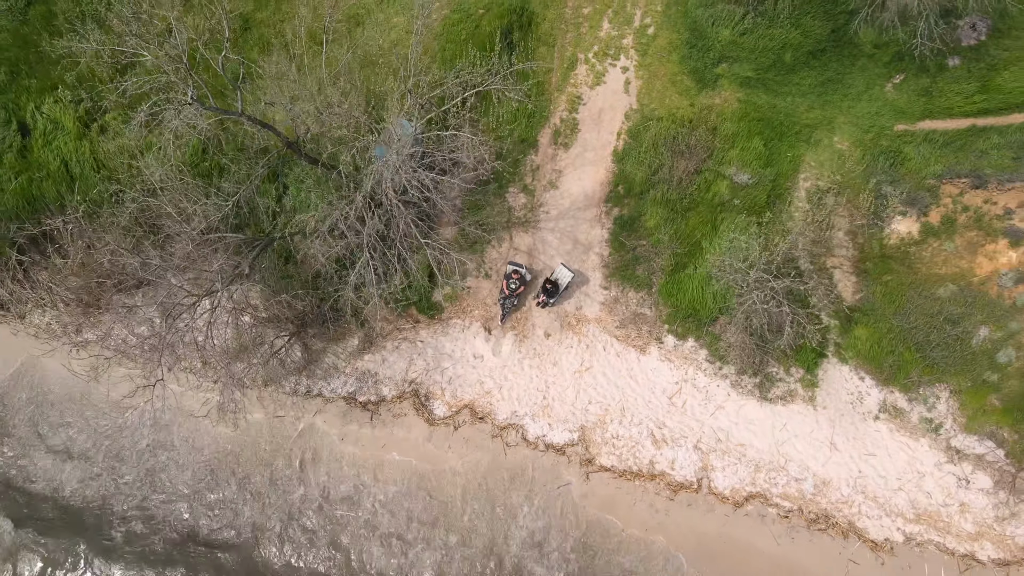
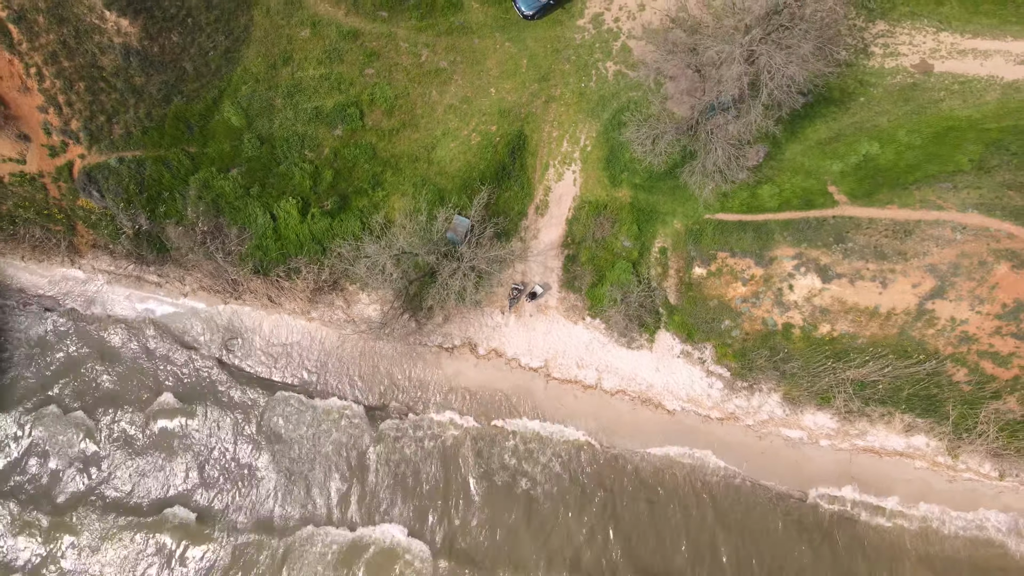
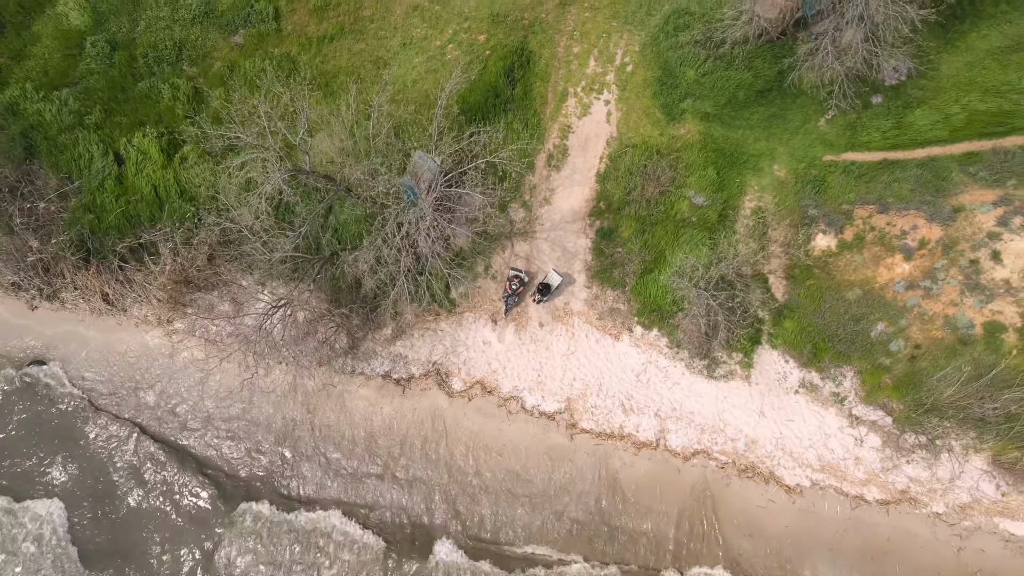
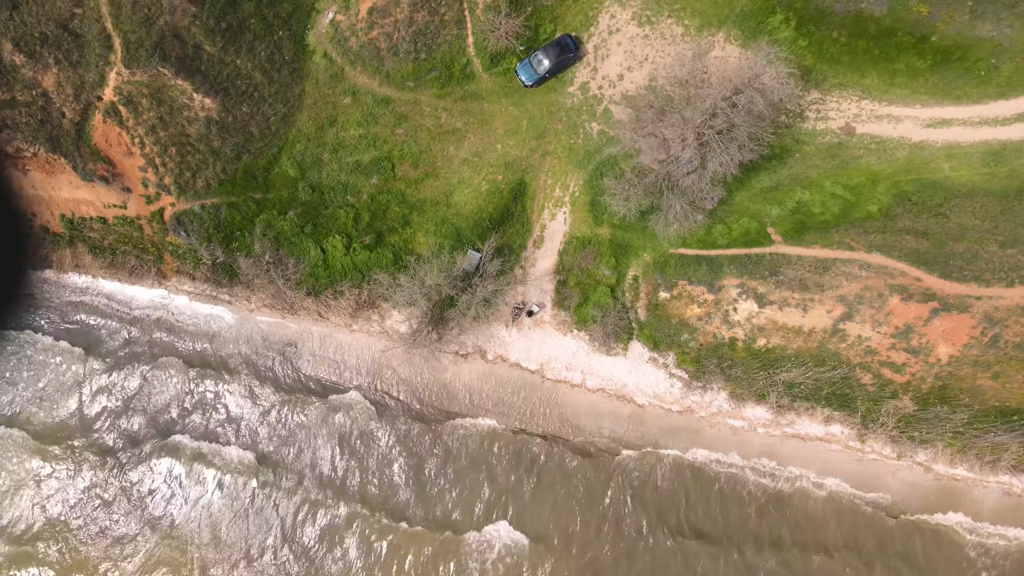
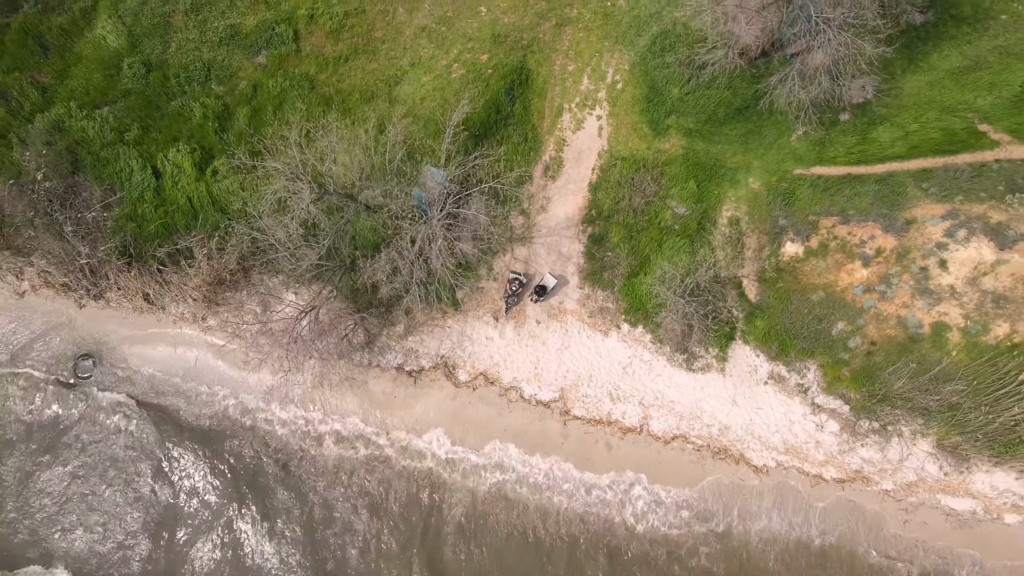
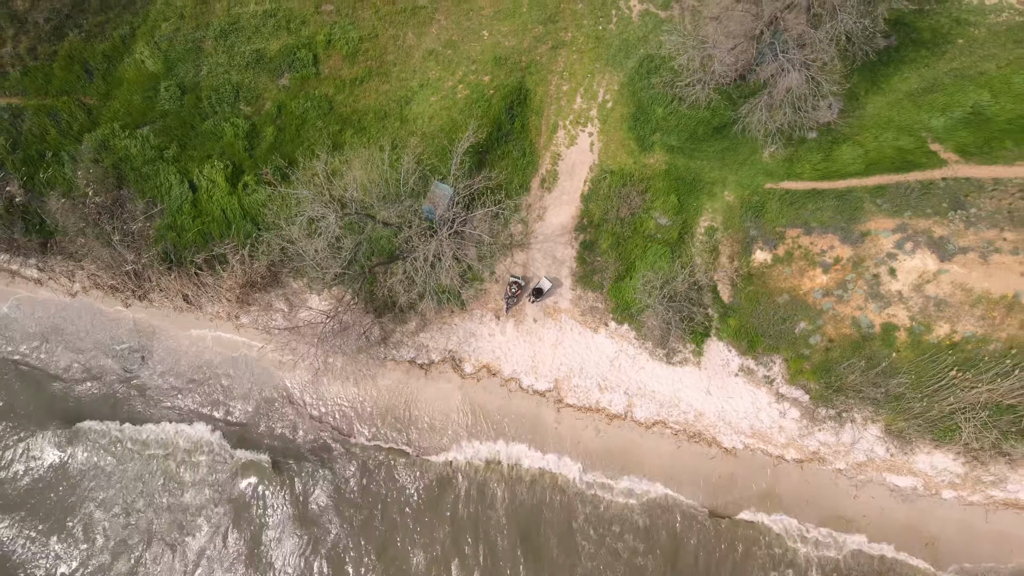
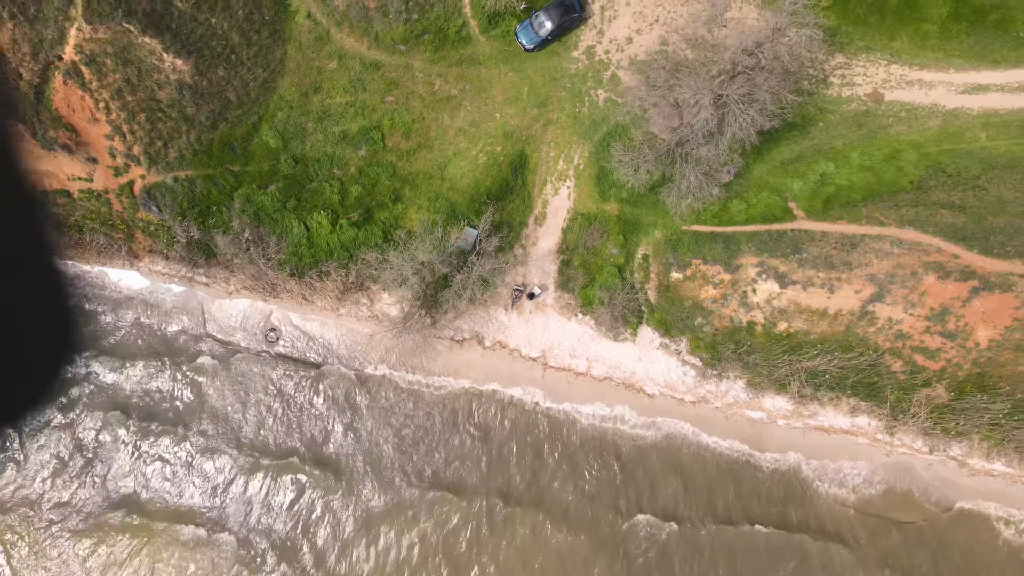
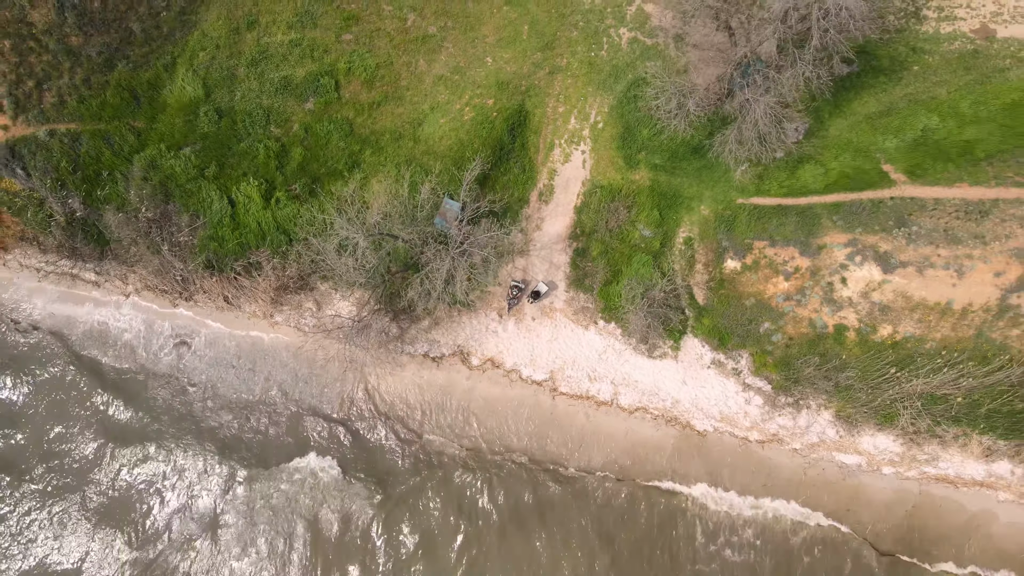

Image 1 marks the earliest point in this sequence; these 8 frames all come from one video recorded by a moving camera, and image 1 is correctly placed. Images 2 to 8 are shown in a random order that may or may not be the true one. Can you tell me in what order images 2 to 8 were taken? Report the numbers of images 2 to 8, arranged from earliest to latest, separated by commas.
3, 5, 6, 8, 2, 7, 4
